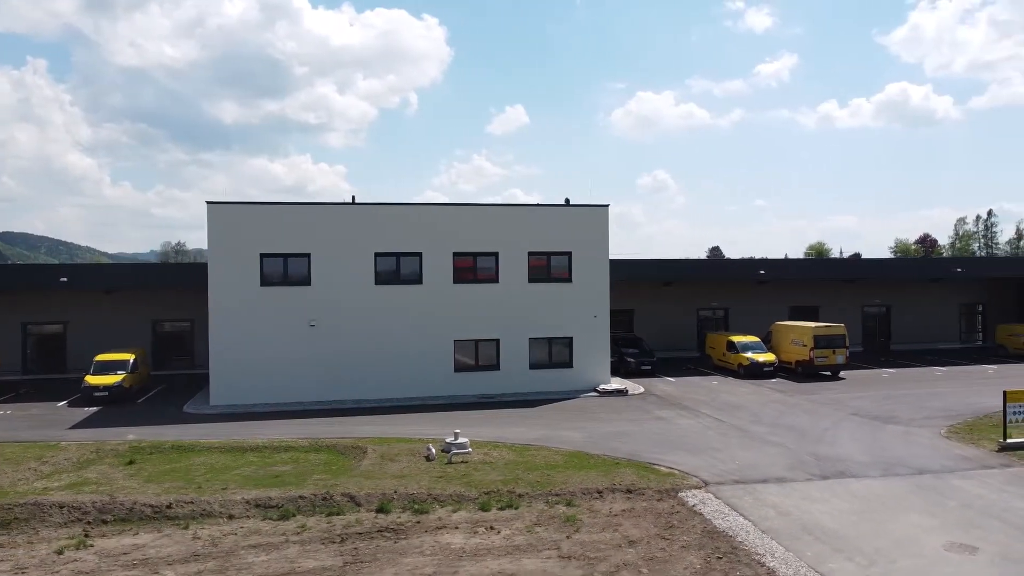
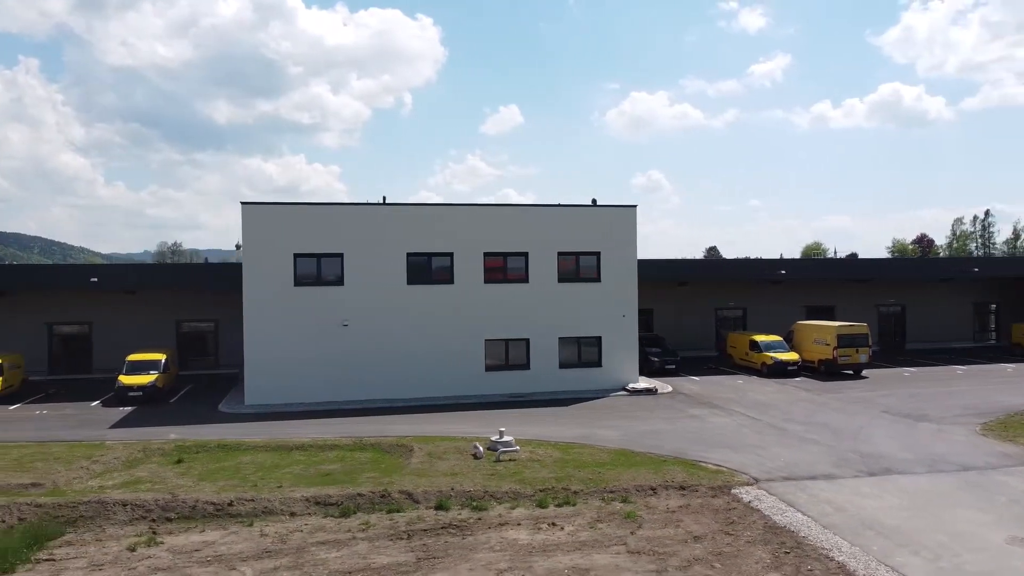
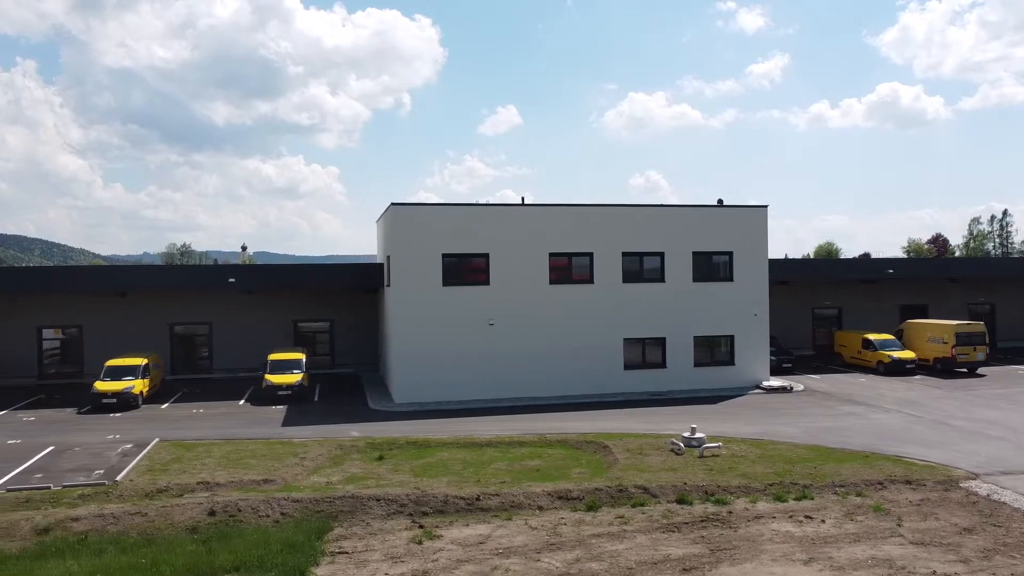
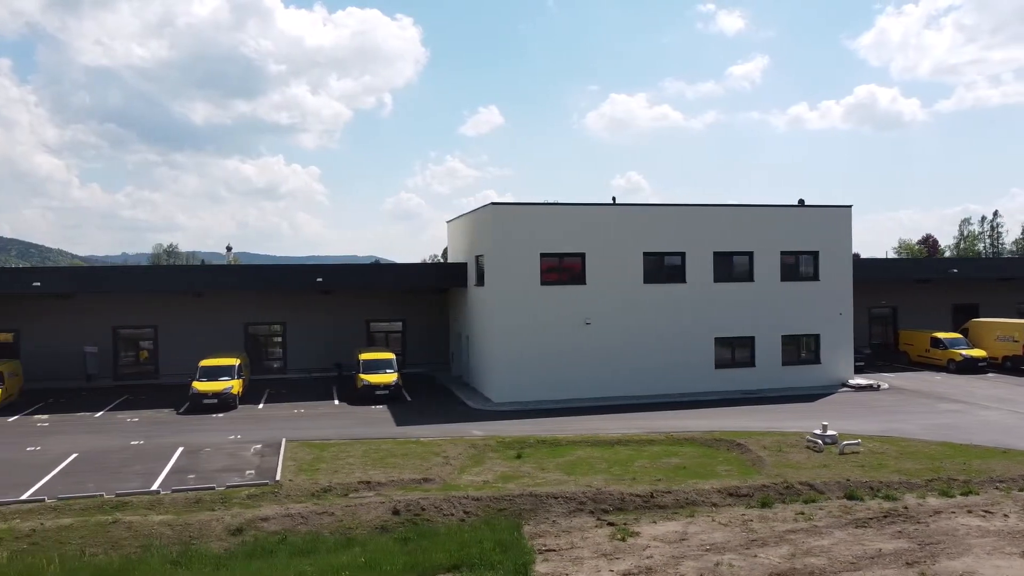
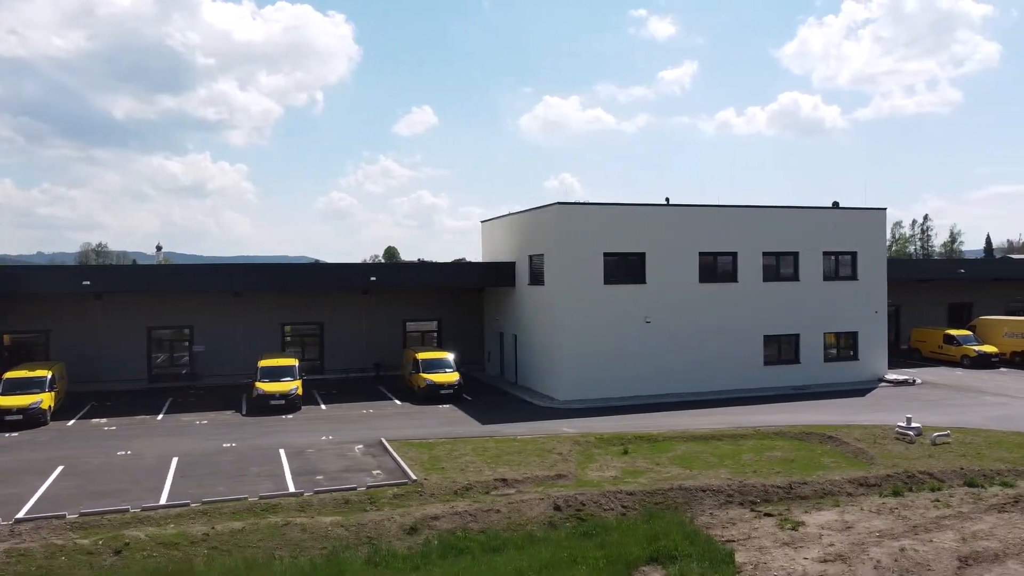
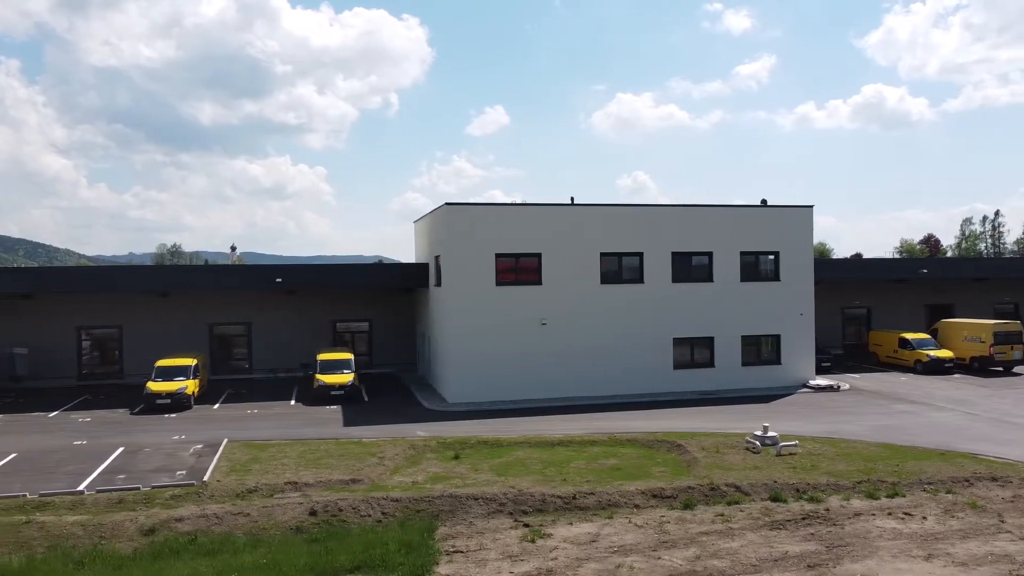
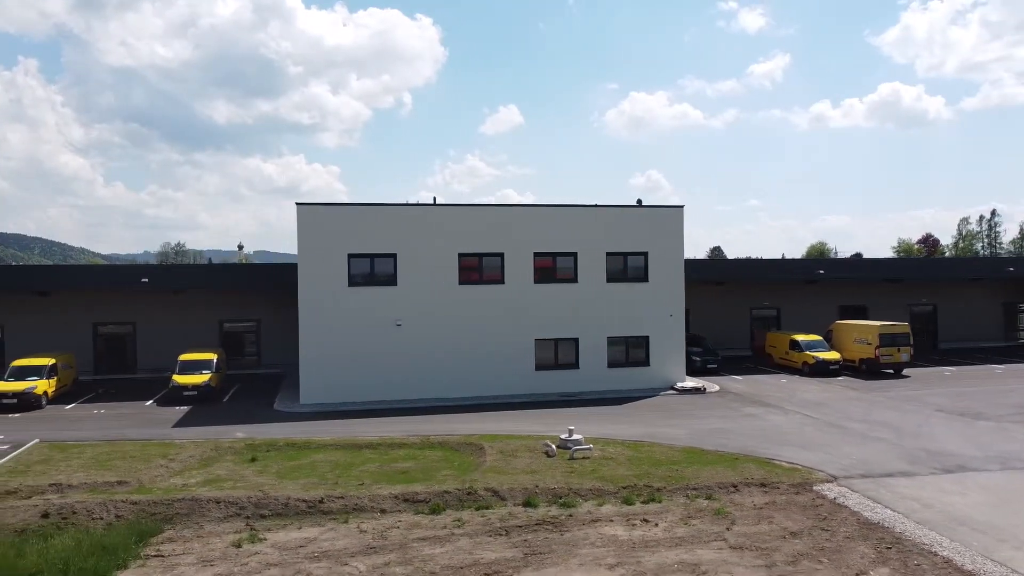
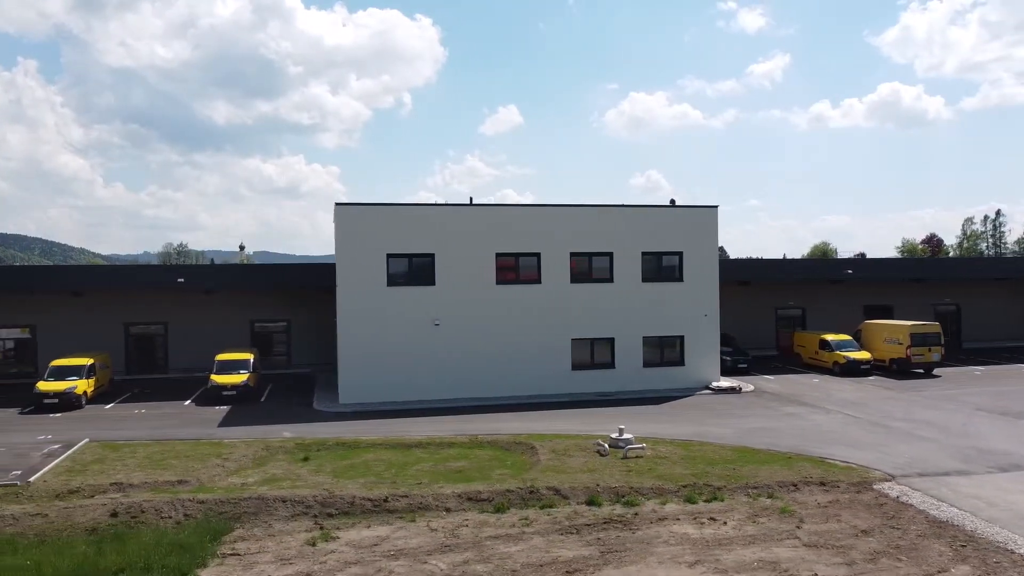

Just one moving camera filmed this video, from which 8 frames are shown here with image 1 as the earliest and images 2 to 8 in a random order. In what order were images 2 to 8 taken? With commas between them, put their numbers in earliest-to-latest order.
2, 7, 8, 3, 6, 4, 5
